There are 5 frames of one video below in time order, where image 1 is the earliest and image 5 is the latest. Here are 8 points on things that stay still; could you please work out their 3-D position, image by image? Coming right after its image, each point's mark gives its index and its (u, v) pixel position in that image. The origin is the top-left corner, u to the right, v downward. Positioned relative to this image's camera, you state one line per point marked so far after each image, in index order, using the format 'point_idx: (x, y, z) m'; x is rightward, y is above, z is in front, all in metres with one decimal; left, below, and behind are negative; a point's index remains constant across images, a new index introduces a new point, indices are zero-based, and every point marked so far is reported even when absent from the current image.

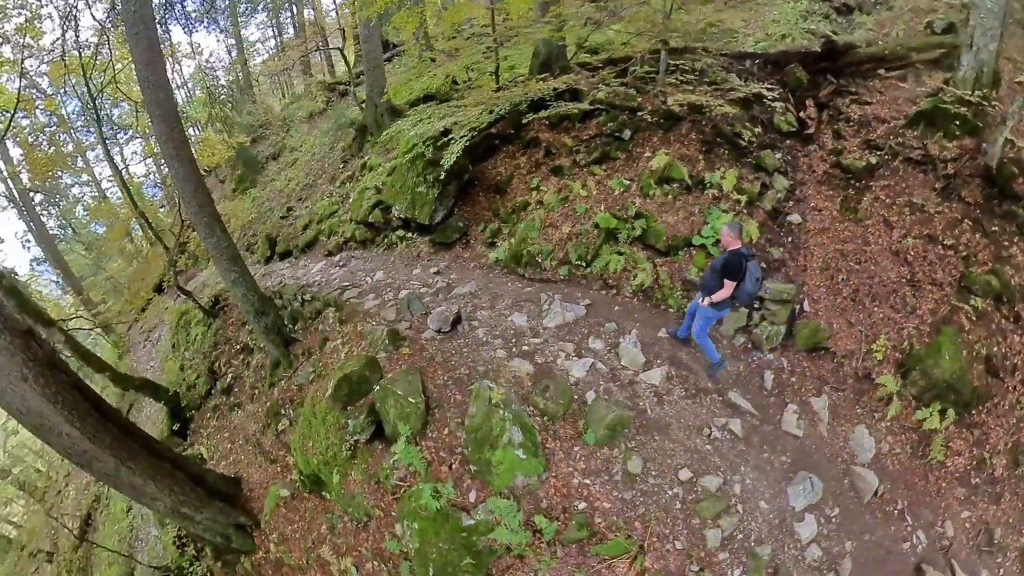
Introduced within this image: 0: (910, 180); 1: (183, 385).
0: (+8.7, +2.3, +7.2) m
1: (-8.3, -2.5, +8.4) m
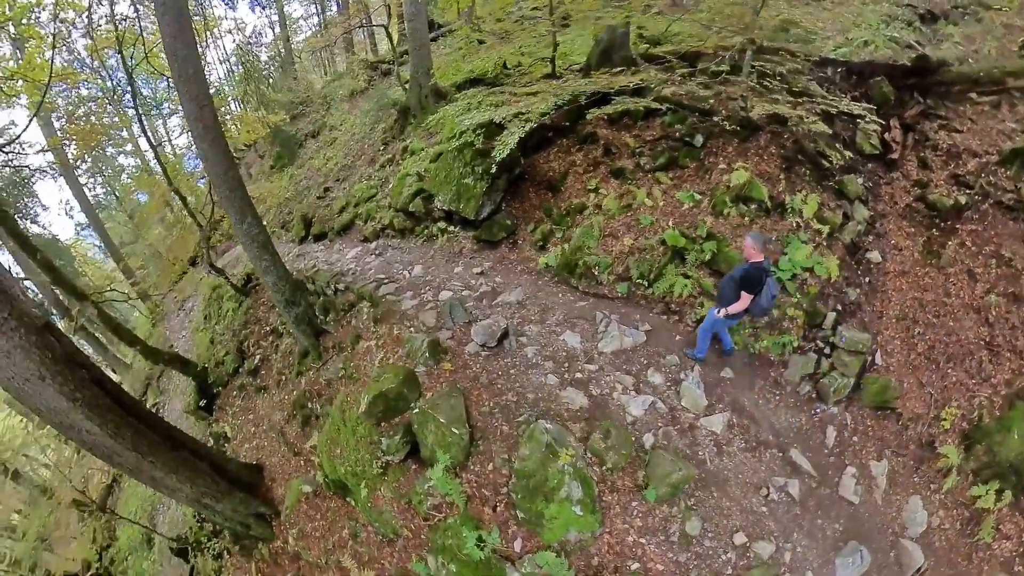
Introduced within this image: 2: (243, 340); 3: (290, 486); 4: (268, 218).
0: (+9.7, +1.2, +6.6) m
1: (-7.7, -1.8, +8.4) m
2: (-6.6, -1.3, +8.0) m
3: (-4.2, -3.7, +6.3) m
4: (-8.7, +2.3, +11.9) m
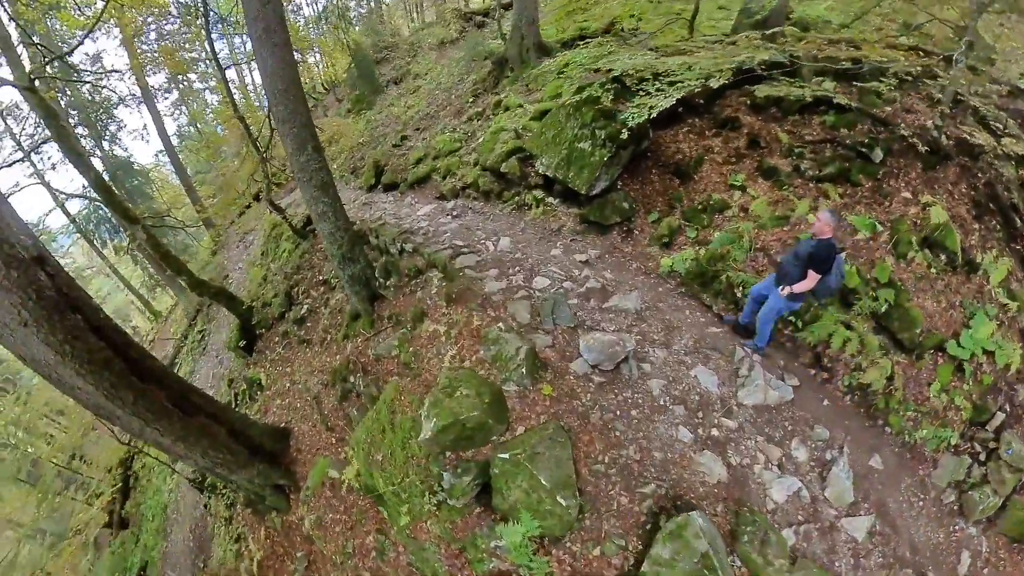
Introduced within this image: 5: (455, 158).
0: (+11.4, -1.0, +4.3) m
1: (-6.0, -0.2, +7.7) m
2: (-4.9, +0.1, +7.2) m
3: (-3.2, -2.9, +5.5) m
4: (-5.9, +4.2, +11.0) m
5: (-1.5, +3.2, +8.2) m
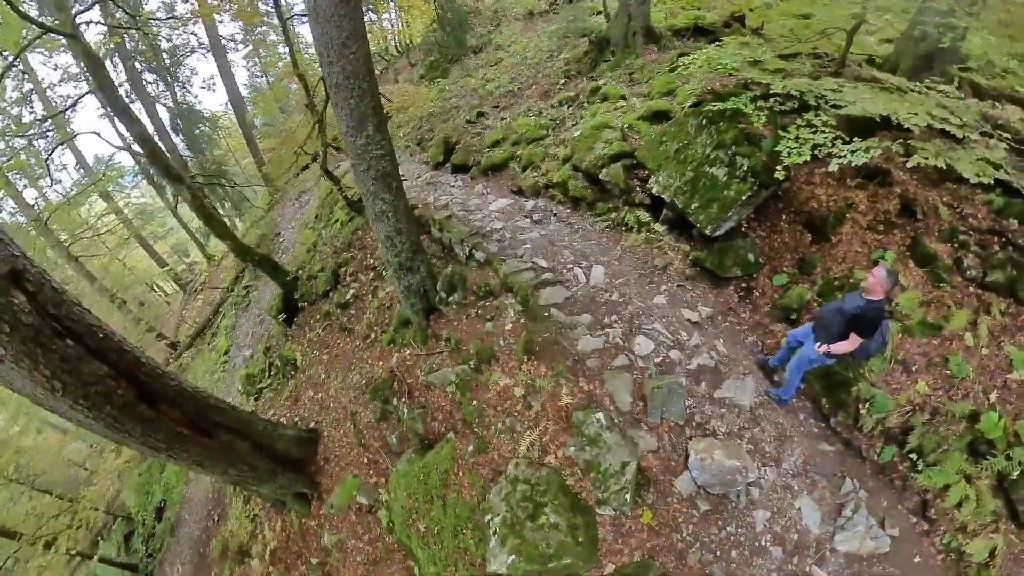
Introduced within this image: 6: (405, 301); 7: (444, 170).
0: (+12.0, -4.0, +2.5) m
1: (-4.5, +0.5, +7.1) m
2: (-3.4, +0.5, +6.6) m
3: (-2.5, -2.9, +4.9) m
4: (-3.2, +5.0, +10.0) m
5: (+0.6, +3.0, +7.0) m
6: (-1.5, -0.2, +5.0) m
7: (-1.7, +3.0, +8.0) m
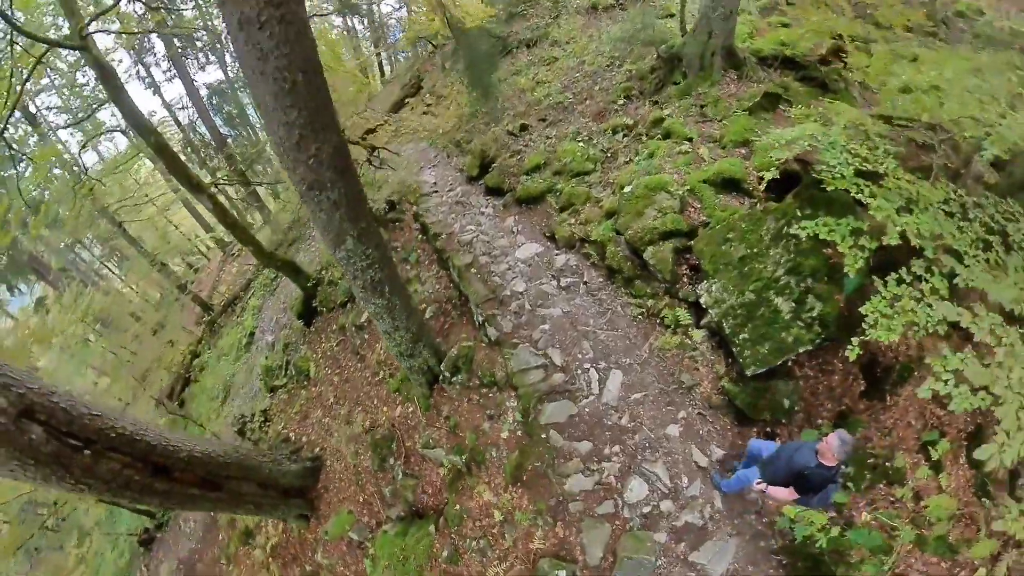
0: (+11.0, -7.8, +2.2) m
1: (-4.0, +0.3, +7.1) m
2: (-3.0, 0.0, +6.4) m
3: (-2.8, -3.7, +5.3) m
4: (-1.7, +4.9, +9.1) m
5: (+1.4, +1.7, +6.2) m
6: (-1.4, -1.2, +5.0) m
7: (-0.7, +2.3, +7.3) m
